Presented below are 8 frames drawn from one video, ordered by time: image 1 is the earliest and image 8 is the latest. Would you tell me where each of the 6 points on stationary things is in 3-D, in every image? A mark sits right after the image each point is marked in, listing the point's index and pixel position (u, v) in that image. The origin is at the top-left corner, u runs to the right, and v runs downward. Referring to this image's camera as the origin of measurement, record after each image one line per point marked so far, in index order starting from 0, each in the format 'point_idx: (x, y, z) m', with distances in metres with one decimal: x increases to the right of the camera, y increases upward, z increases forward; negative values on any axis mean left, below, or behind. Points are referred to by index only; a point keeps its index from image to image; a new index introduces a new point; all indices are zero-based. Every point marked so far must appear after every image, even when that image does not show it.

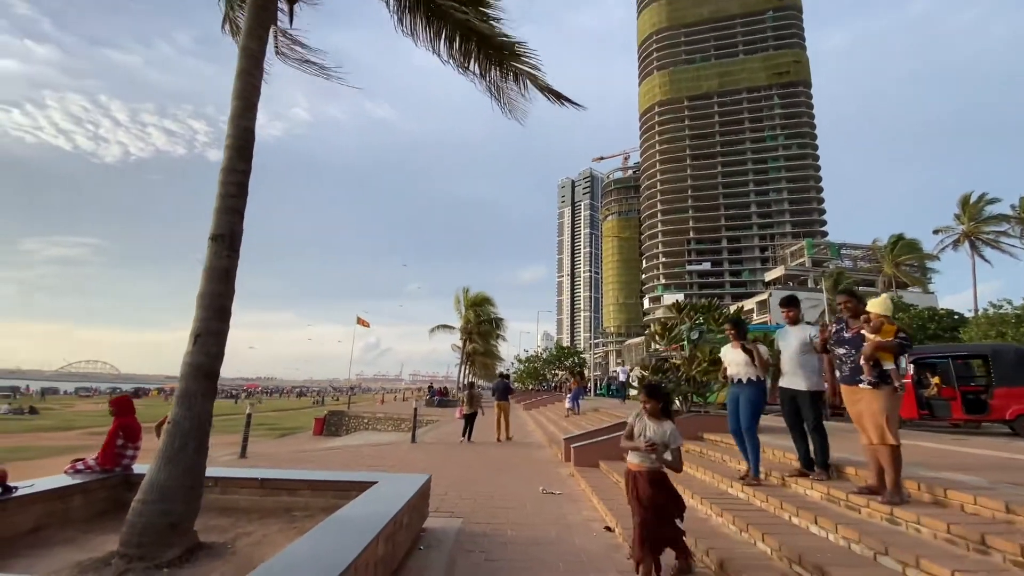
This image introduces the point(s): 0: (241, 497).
0: (-2.7, -2.1, +5.1) m
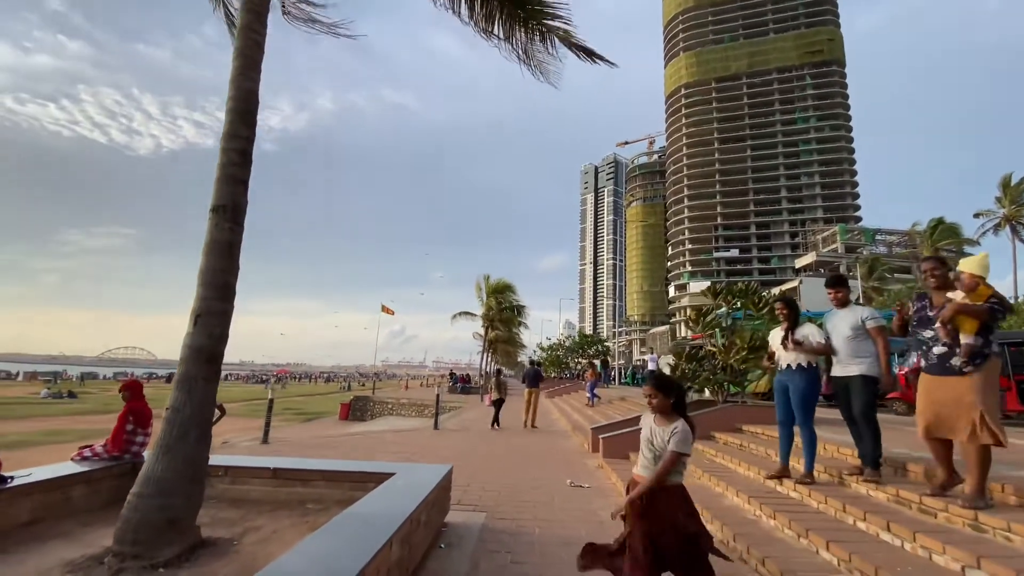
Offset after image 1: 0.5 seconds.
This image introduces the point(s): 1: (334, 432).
0: (-2.4, -1.9, +4.9) m
1: (-5.8, -4.7, +16.9) m
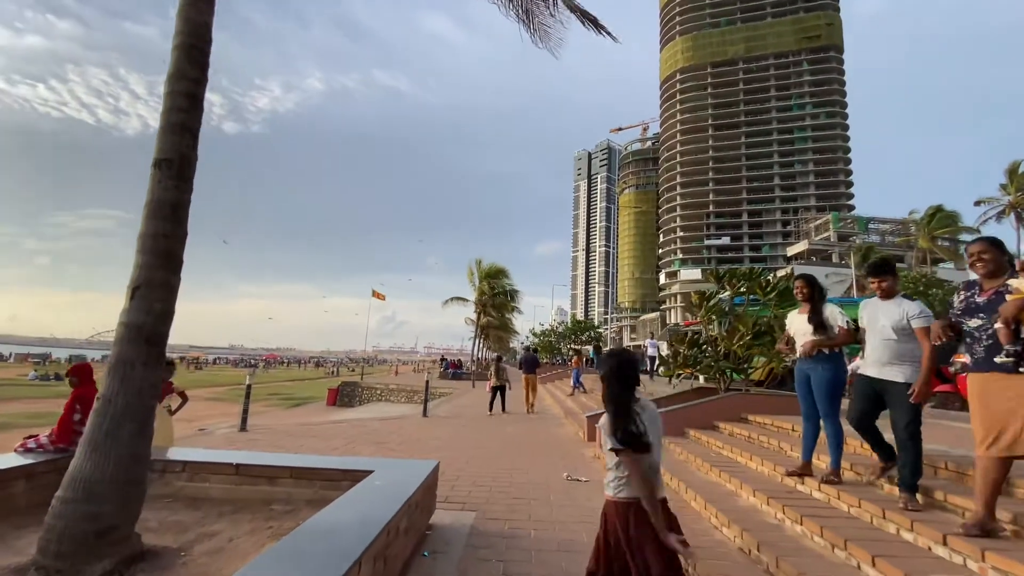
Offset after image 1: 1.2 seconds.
0: (-2.5, -1.6, +4.3) m
1: (-6.0, -4.1, +16.4) m
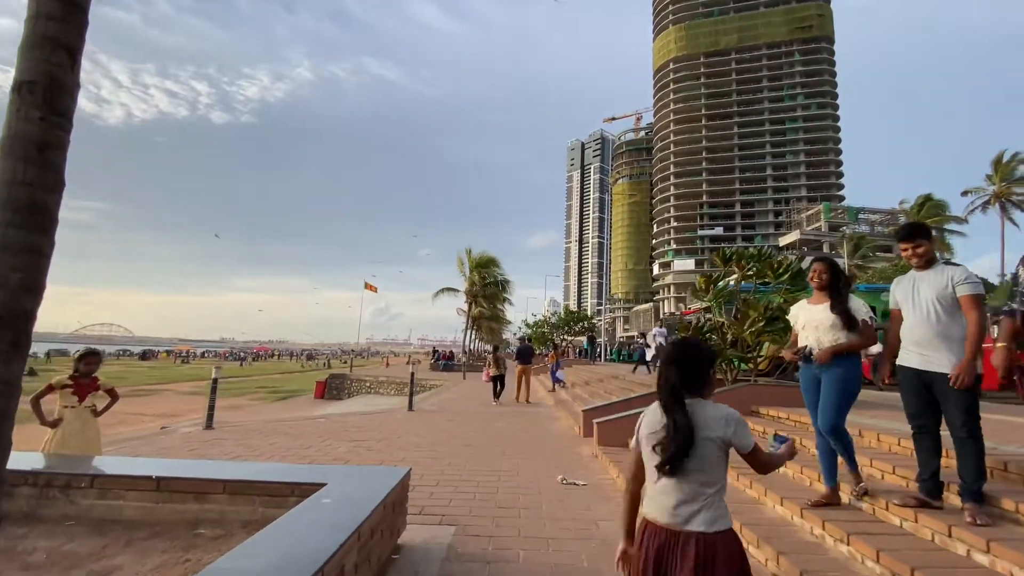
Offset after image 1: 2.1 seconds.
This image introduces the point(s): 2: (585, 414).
0: (-2.6, -1.5, +3.5) m
1: (-6.3, -3.7, +15.6) m
2: (+1.2, -2.1, +8.7) m
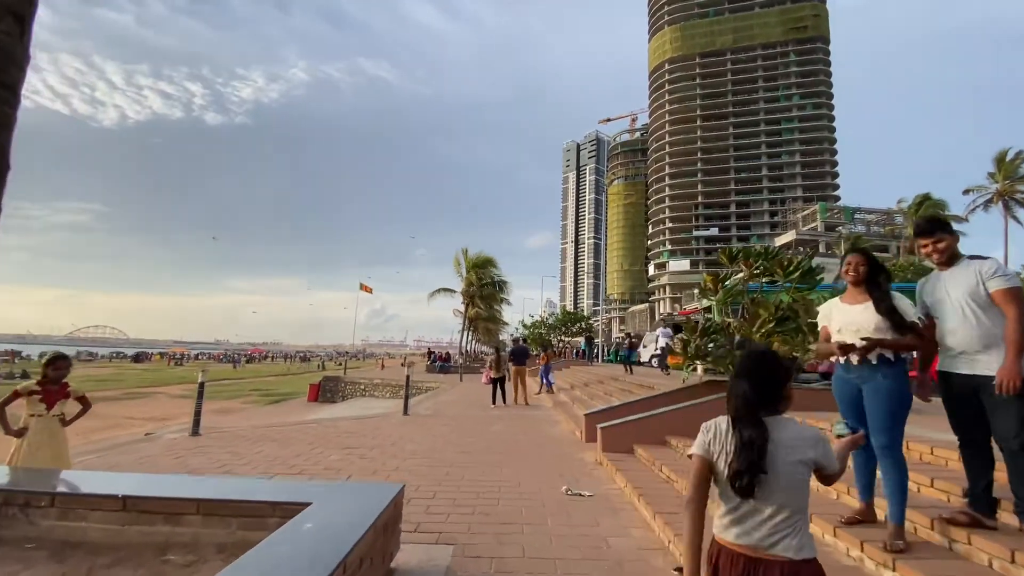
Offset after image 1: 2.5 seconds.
0: (-2.6, -1.5, +3.2) m
1: (-6.3, -3.7, +15.2) m
2: (+1.2, -2.1, +8.4) m
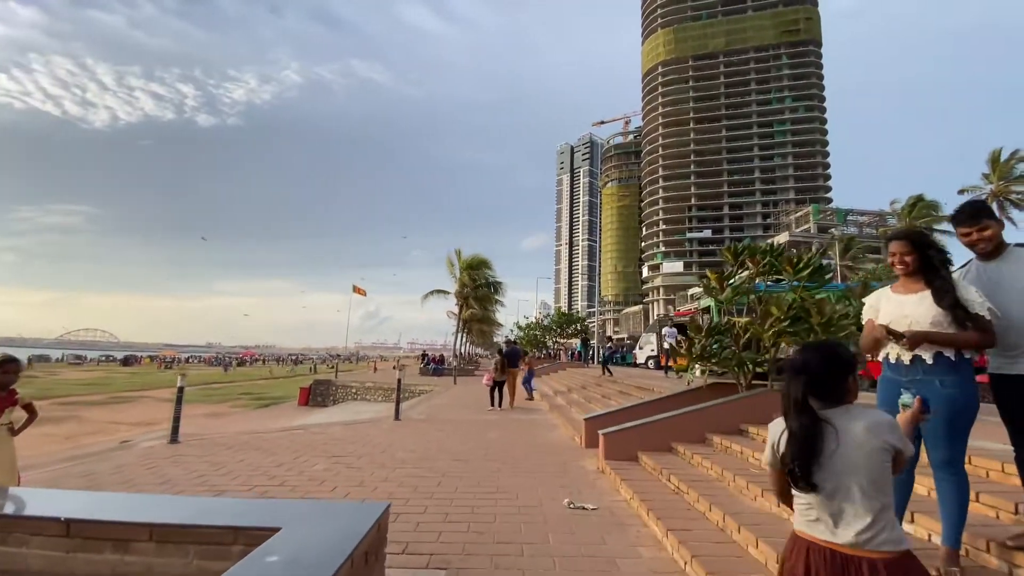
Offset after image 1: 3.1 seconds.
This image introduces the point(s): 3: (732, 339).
0: (-2.6, -1.4, +2.8) m
1: (-6.5, -3.8, +14.7) m
2: (+1.2, -2.1, +8.0) m
3: (+3.3, -0.8, +7.8) m
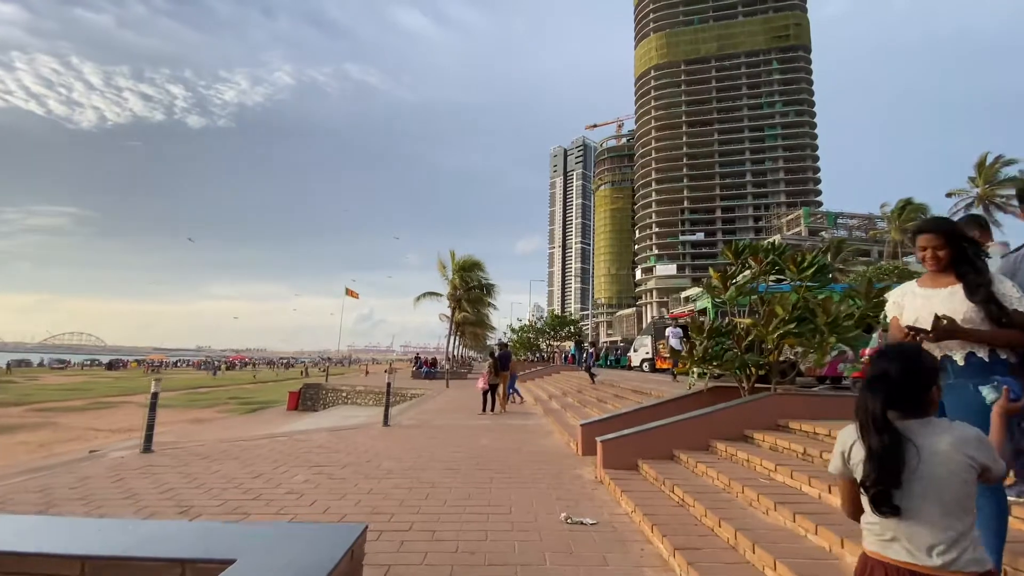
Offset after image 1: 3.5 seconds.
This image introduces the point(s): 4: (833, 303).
0: (-2.6, -1.4, +2.4) m
1: (-6.6, -3.8, +14.3) m
2: (+1.1, -2.1, +7.6) m
3: (+3.2, -0.8, +7.4) m
4: (+4.0, -0.2, +6.5) m
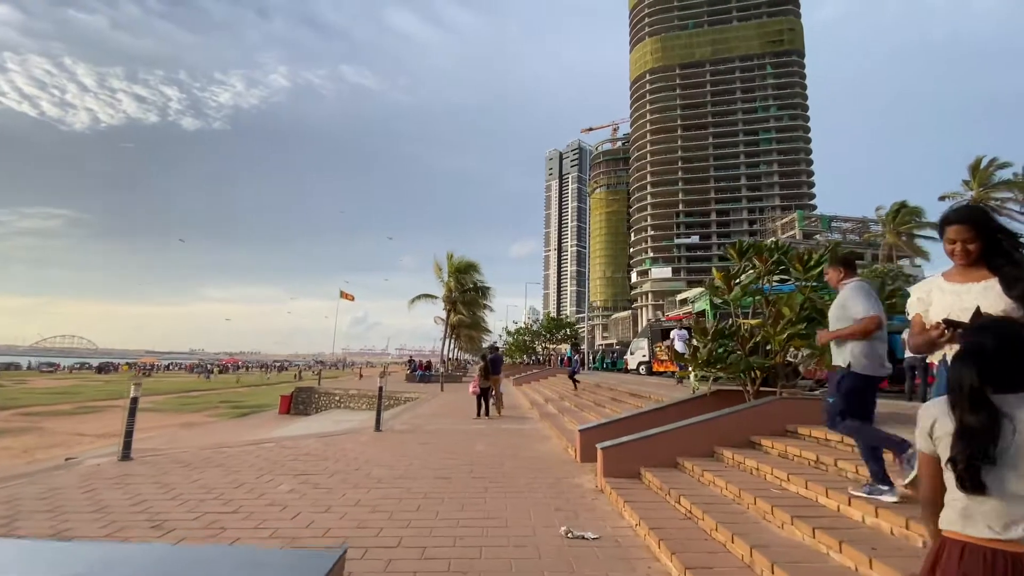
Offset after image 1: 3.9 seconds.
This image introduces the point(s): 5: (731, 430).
0: (-2.6, -1.4, +2.1) m
1: (-6.8, -3.8, +13.9) m
2: (+1.0, -2.1, +7.3) m
3: (+3.1, -0.8, +7.2) m
4: (+4.0, -0.2, +6.2) m
5: (+2.6, -1.7, +6.1) m
